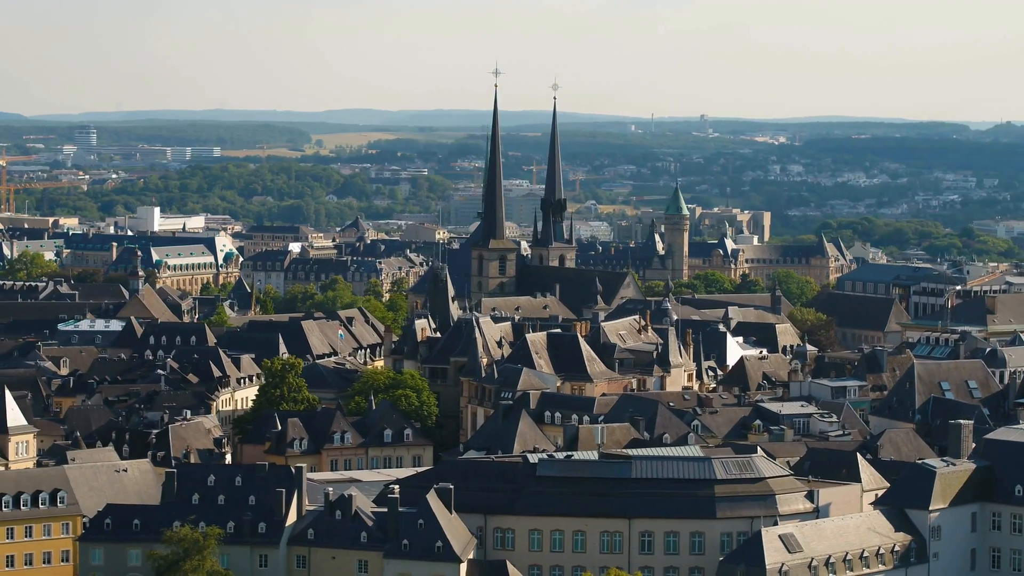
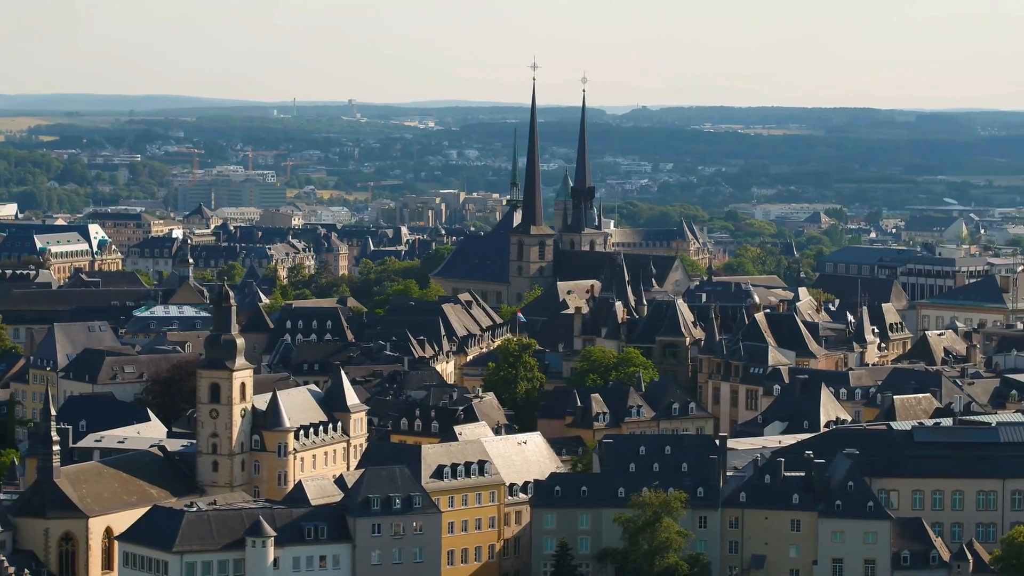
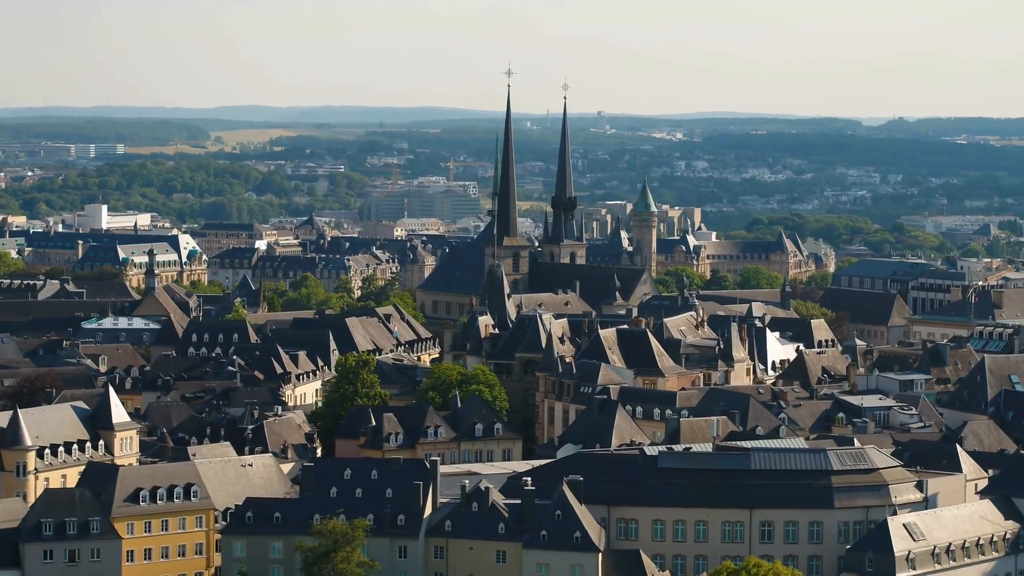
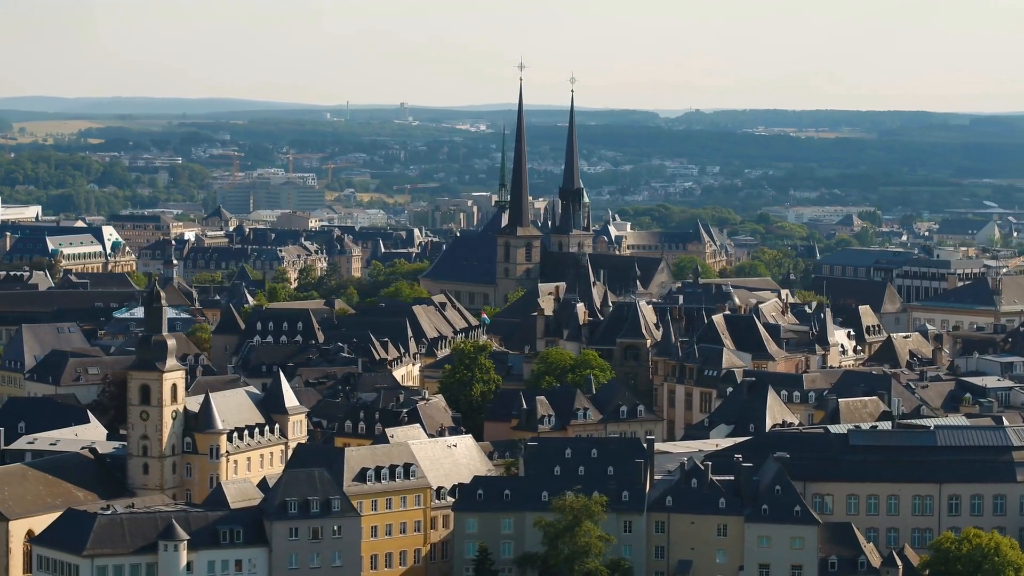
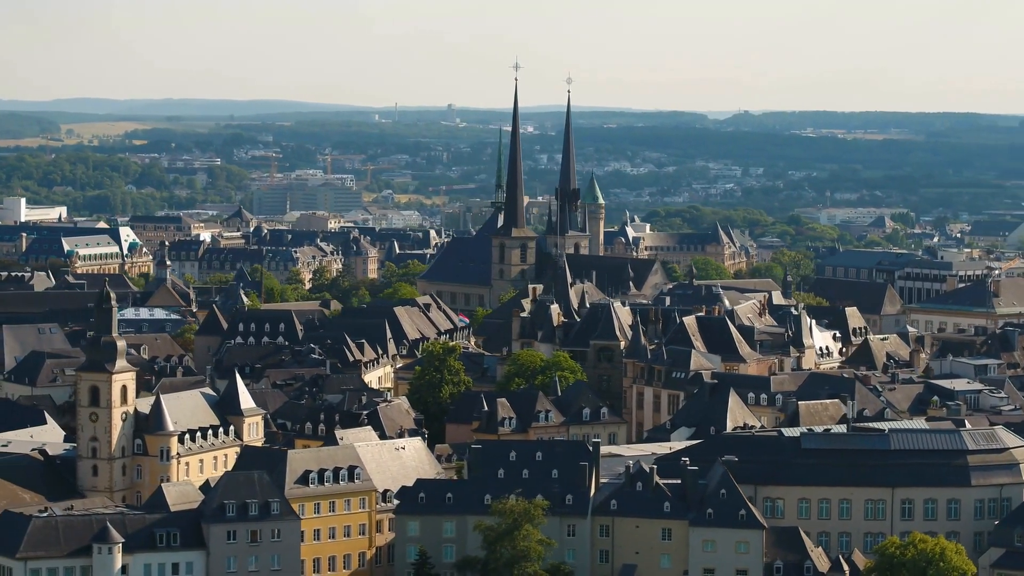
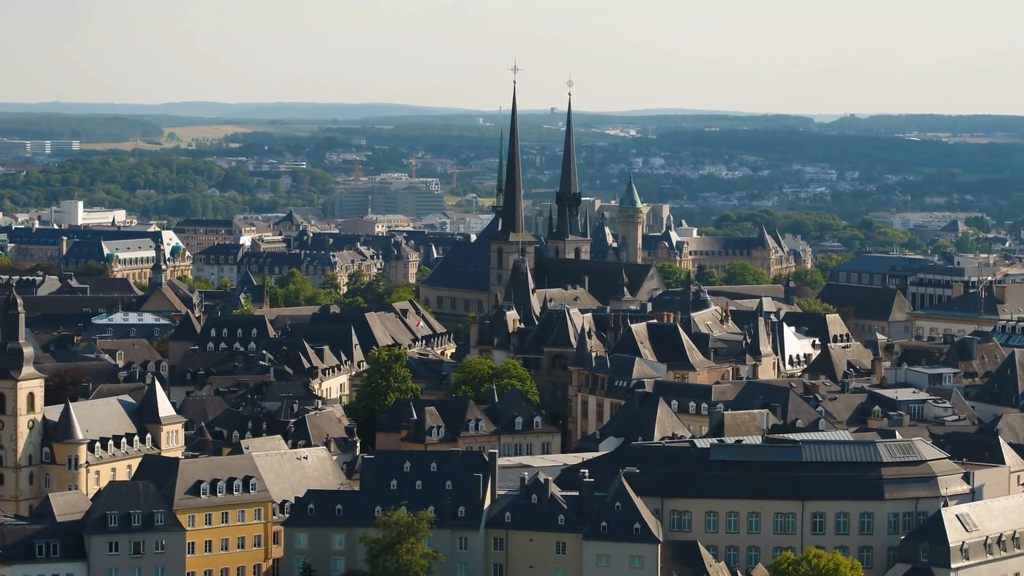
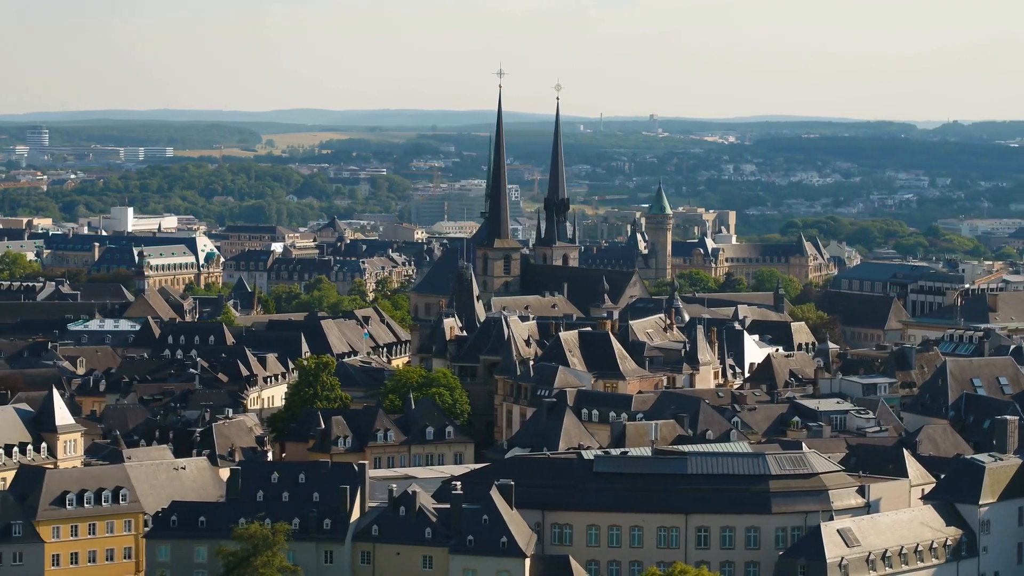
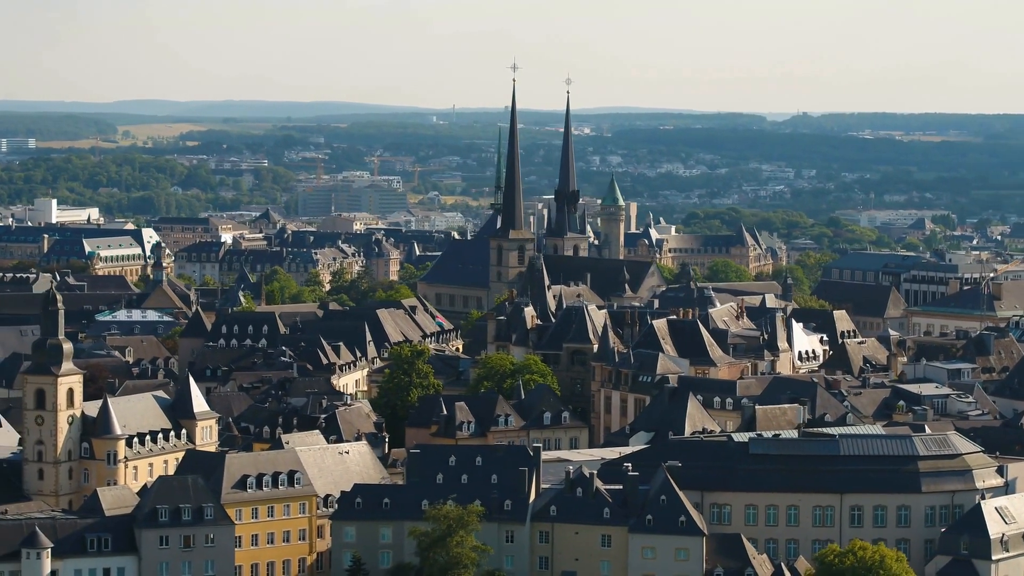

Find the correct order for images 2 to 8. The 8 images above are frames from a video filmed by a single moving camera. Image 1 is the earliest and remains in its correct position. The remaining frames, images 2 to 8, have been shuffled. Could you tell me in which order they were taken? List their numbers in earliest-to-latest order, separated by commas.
7, 3, 6, 8, 5, 4, 2
